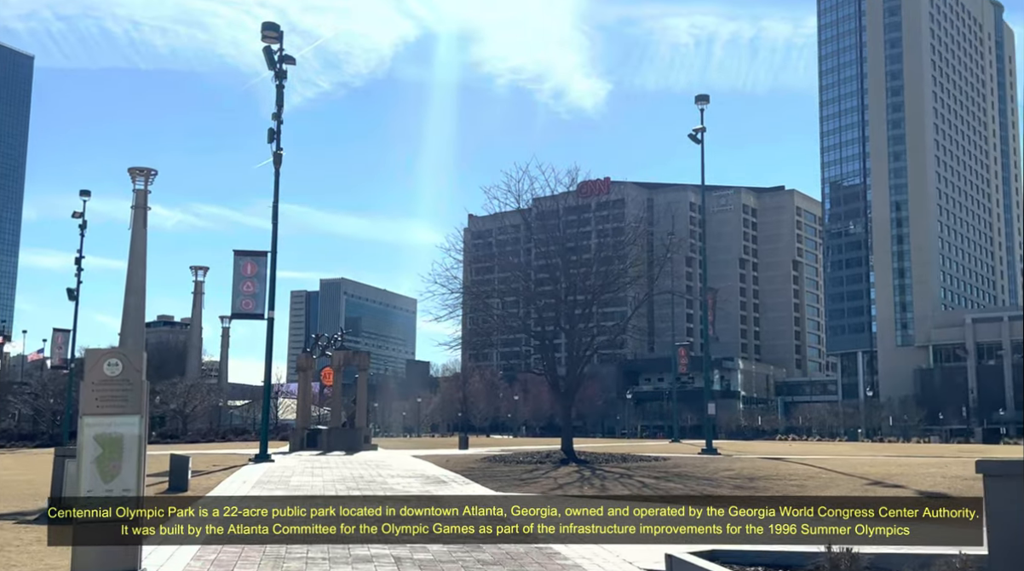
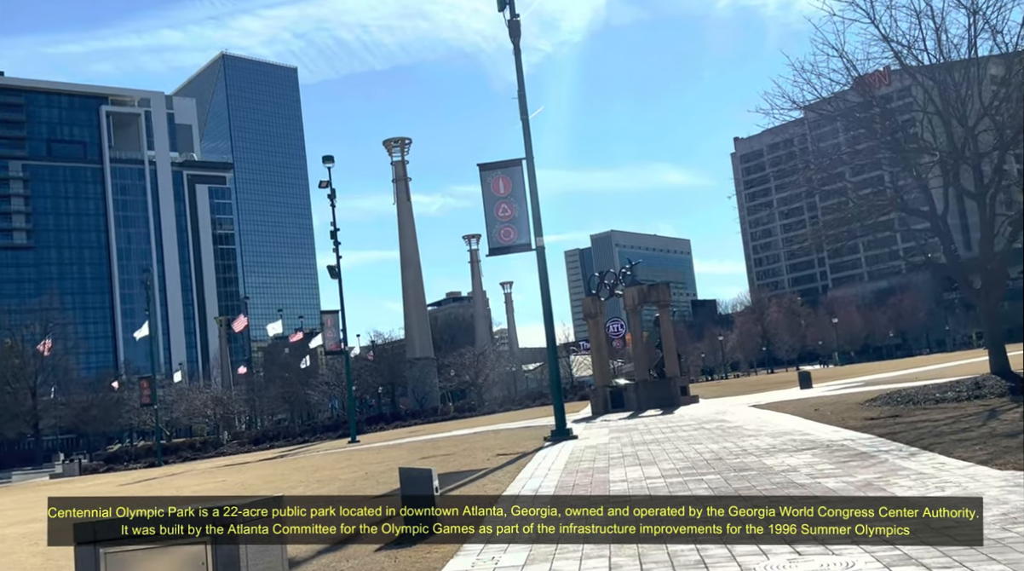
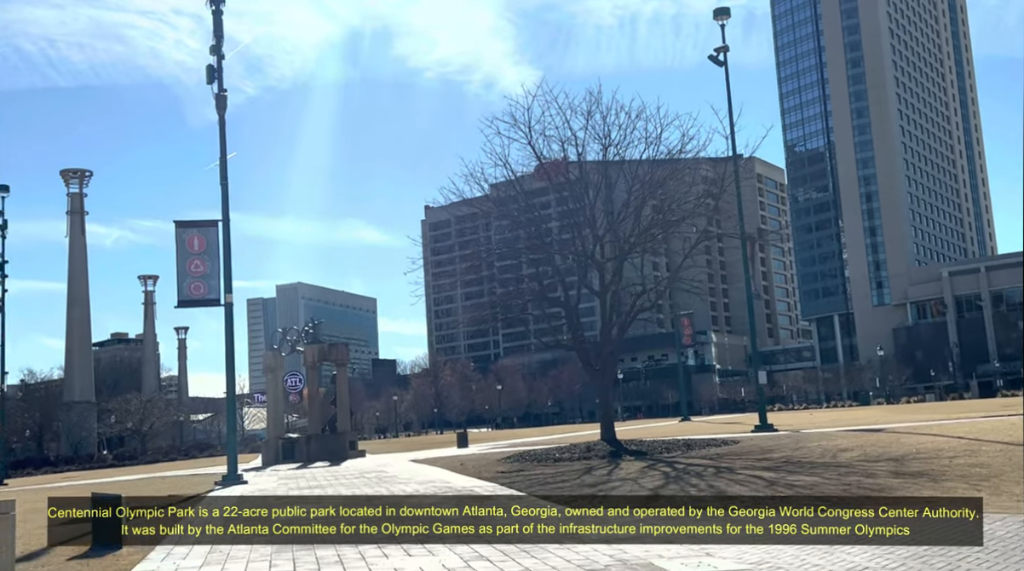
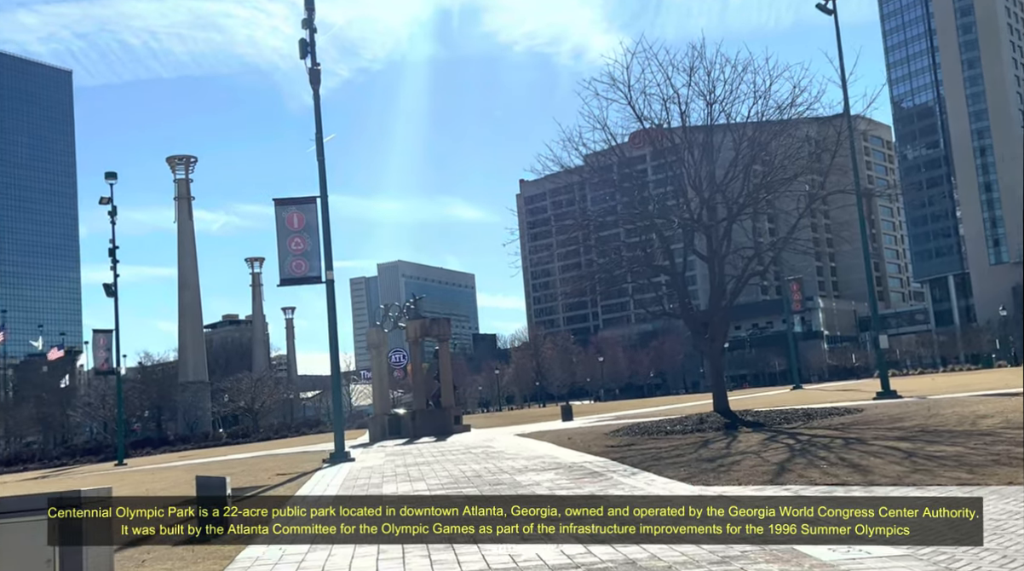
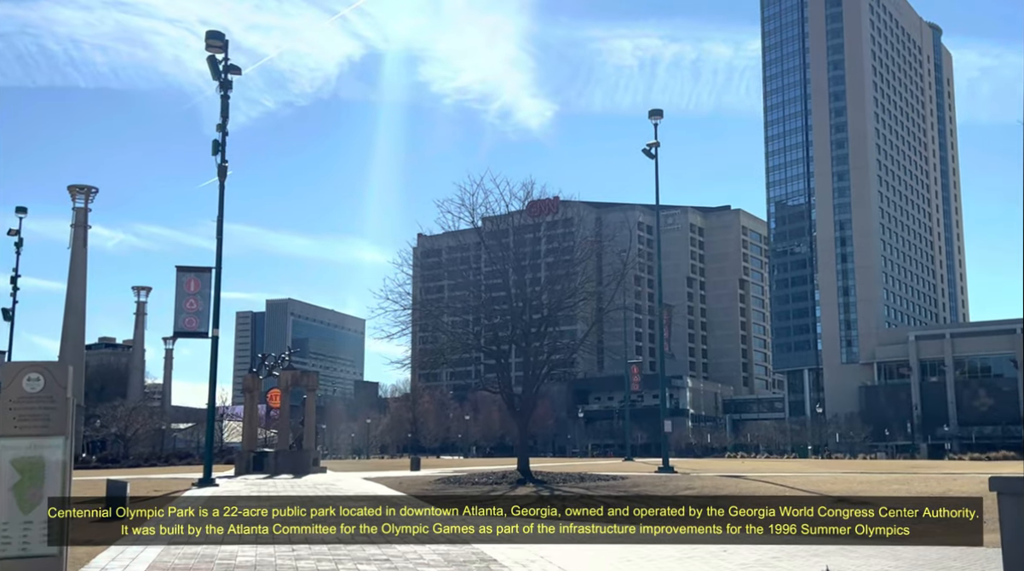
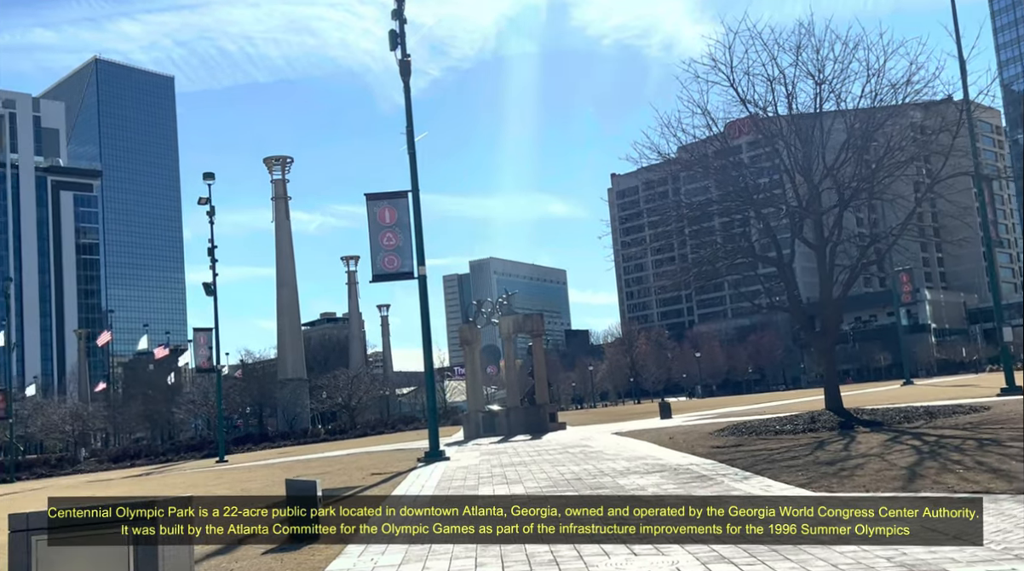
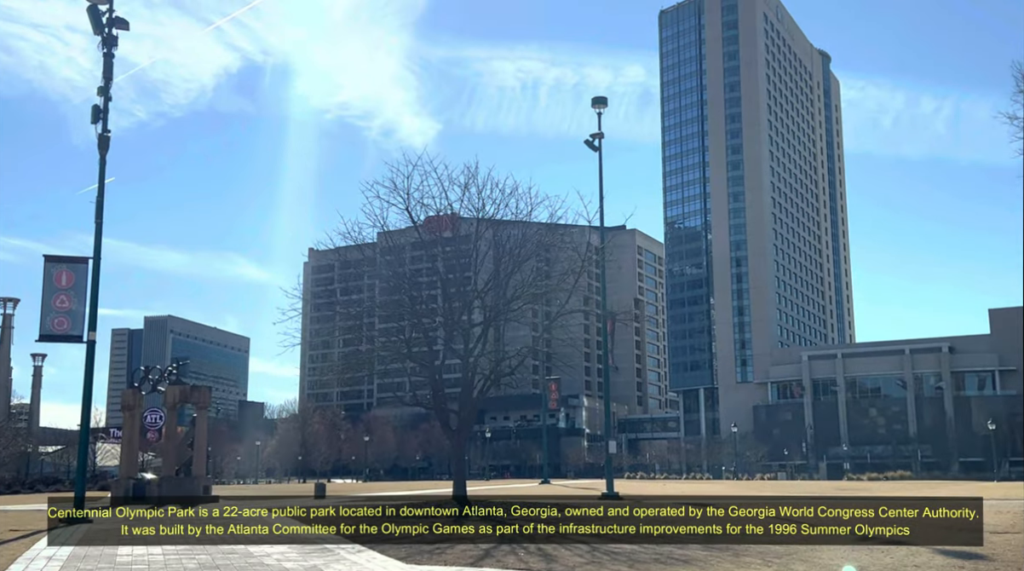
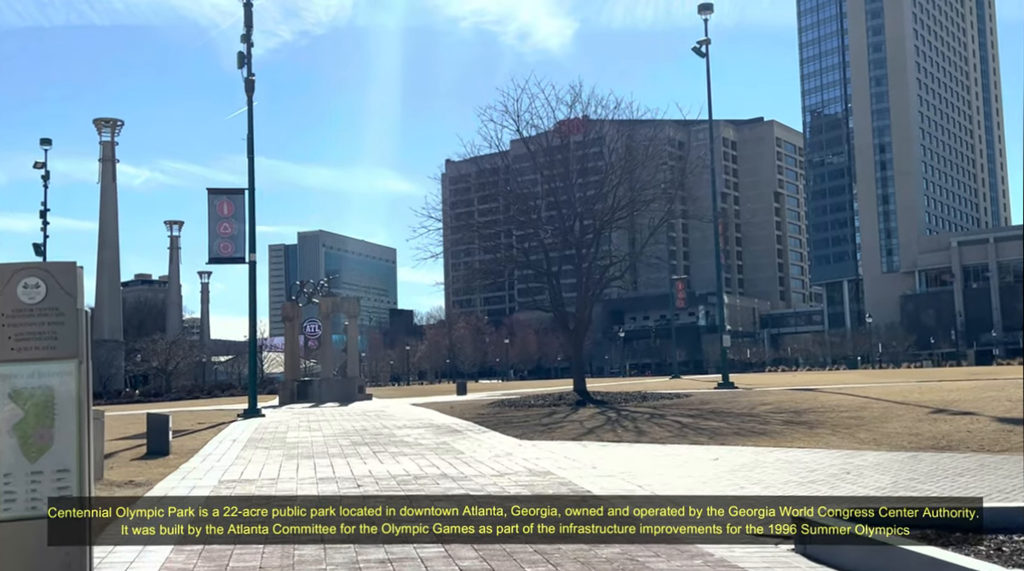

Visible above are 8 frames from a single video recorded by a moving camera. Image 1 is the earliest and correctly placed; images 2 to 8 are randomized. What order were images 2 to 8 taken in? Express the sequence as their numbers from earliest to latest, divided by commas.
5, 8, 7, 3, 4, 6, 2
